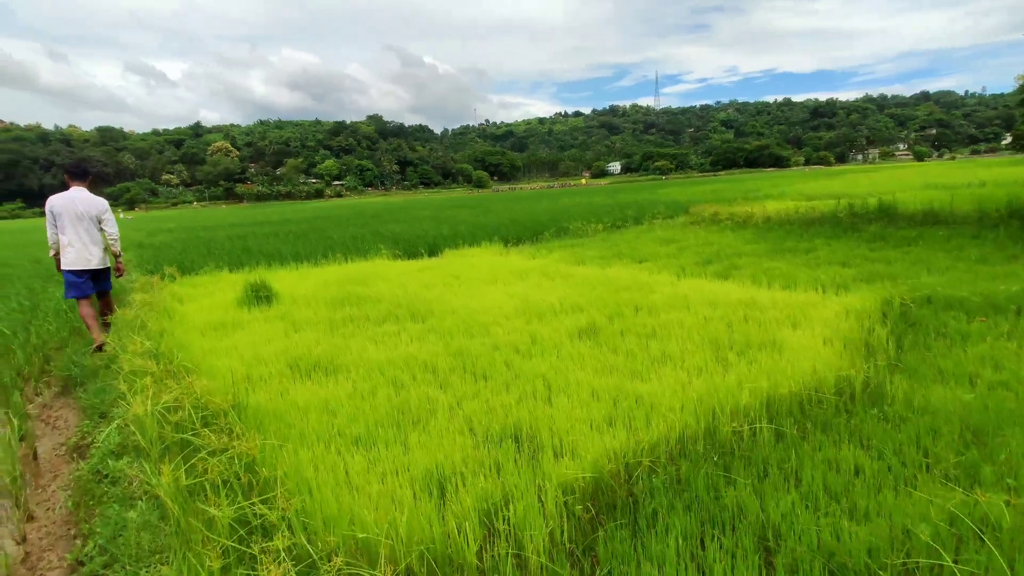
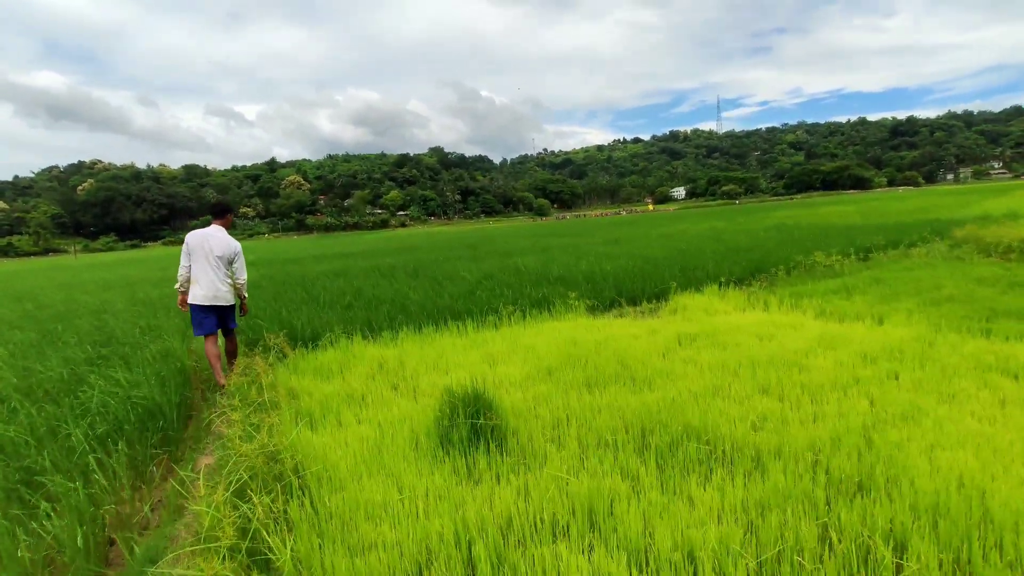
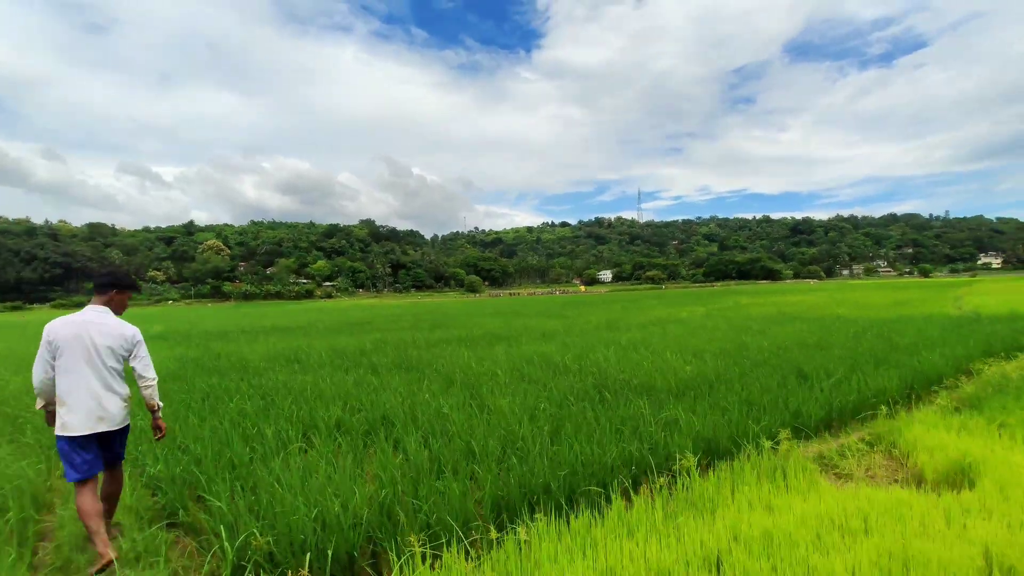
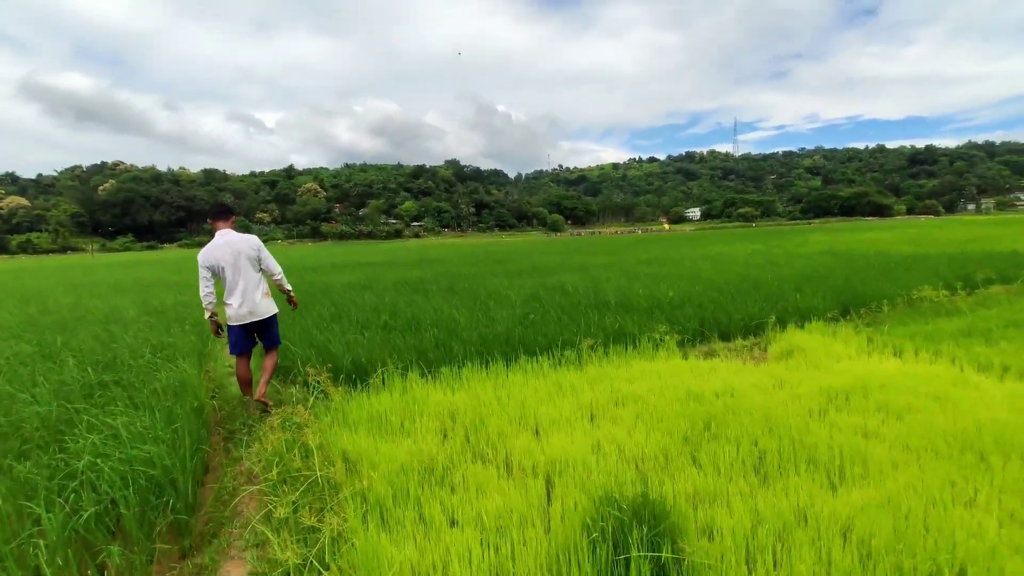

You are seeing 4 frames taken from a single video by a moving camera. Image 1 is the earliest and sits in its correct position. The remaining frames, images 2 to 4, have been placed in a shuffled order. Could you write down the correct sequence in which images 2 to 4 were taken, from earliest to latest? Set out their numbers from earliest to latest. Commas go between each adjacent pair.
2, 4, 3
